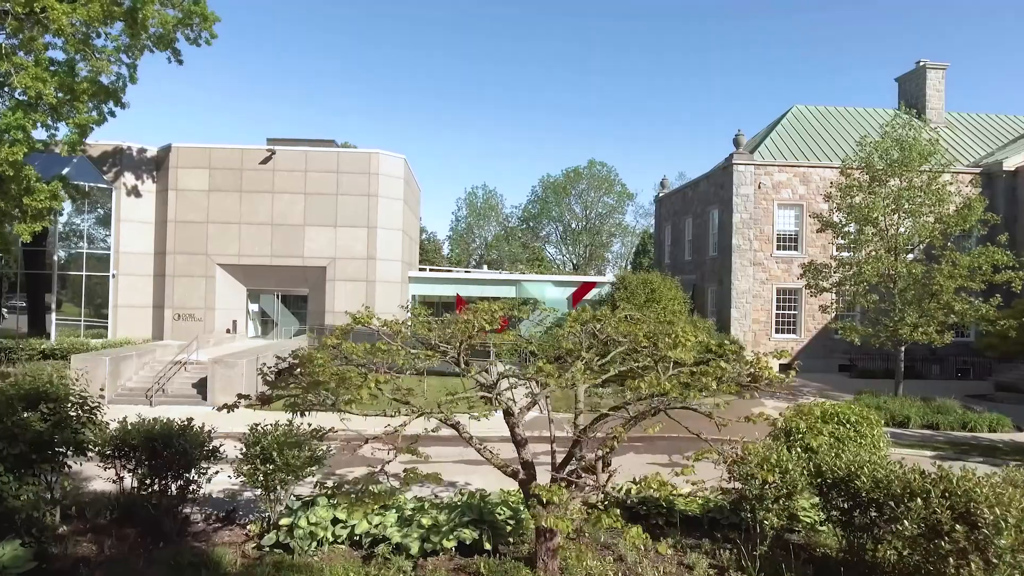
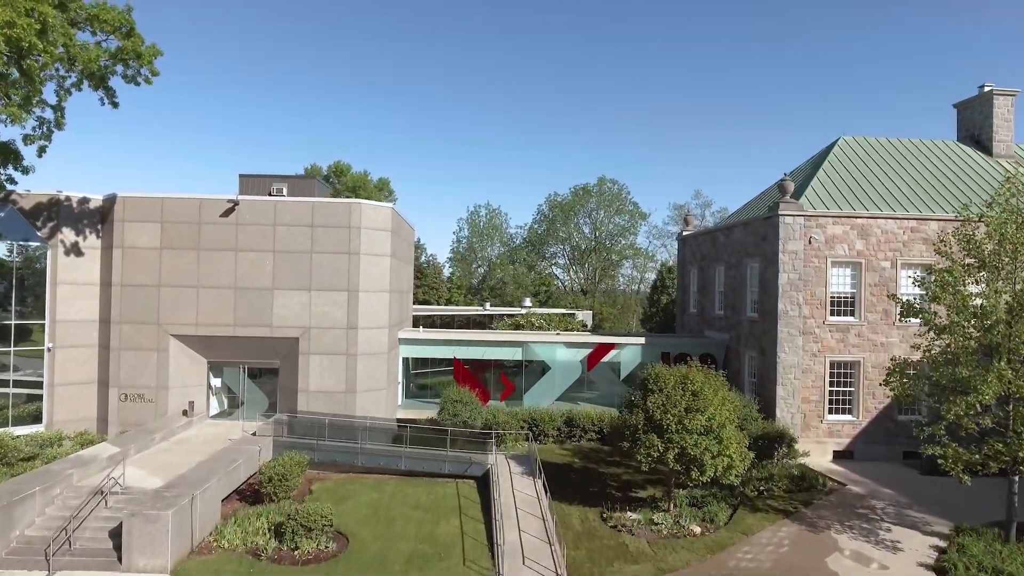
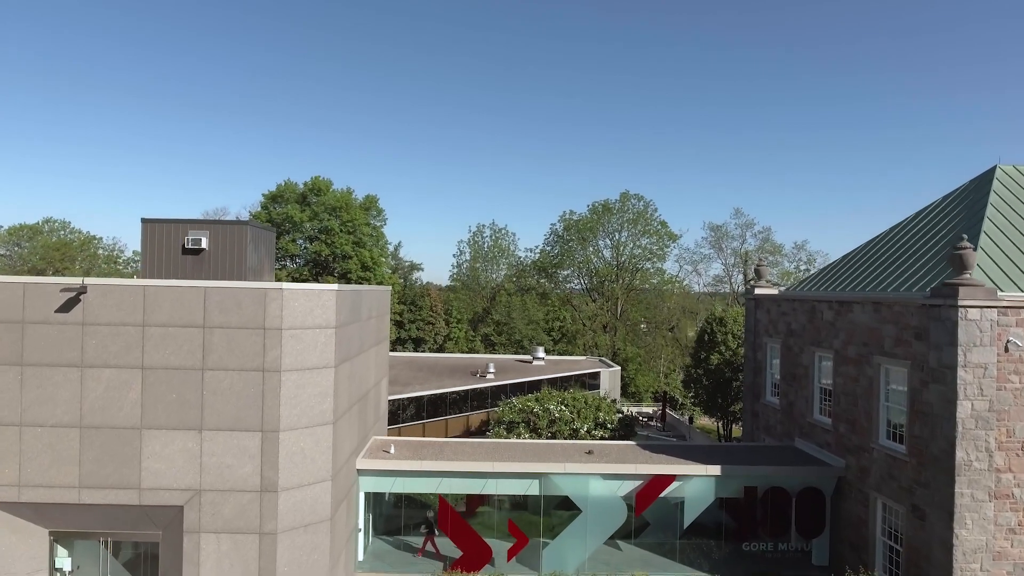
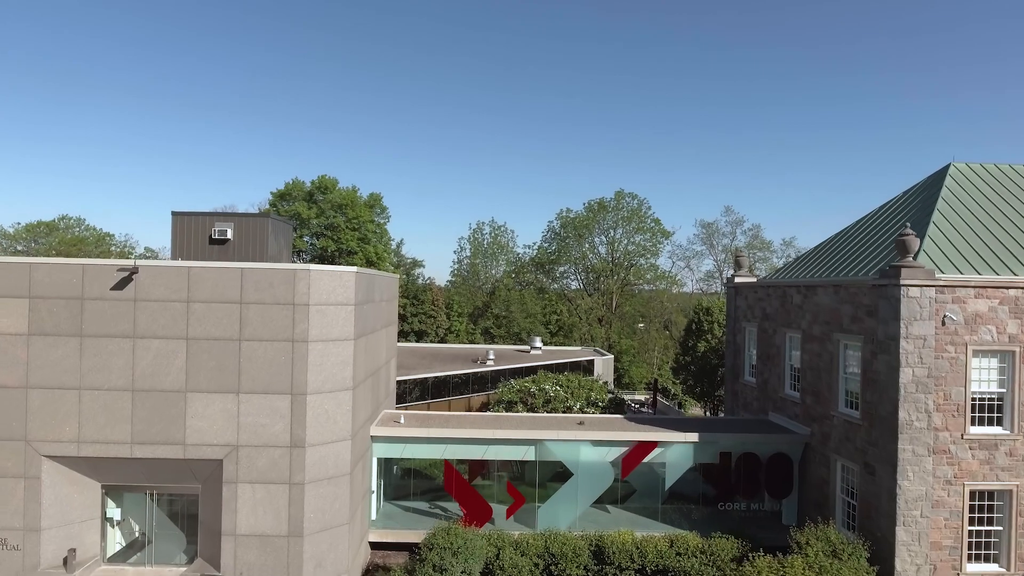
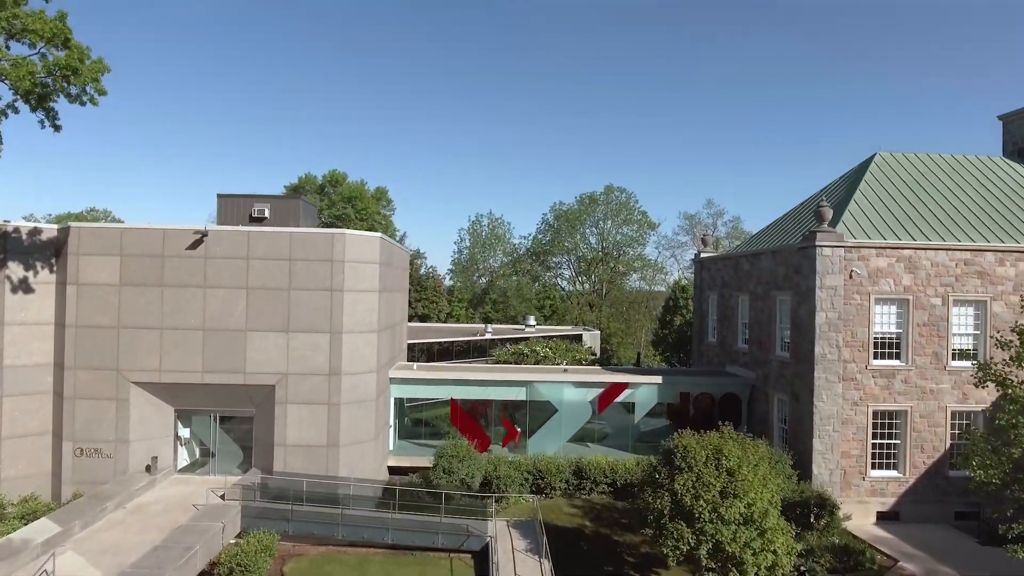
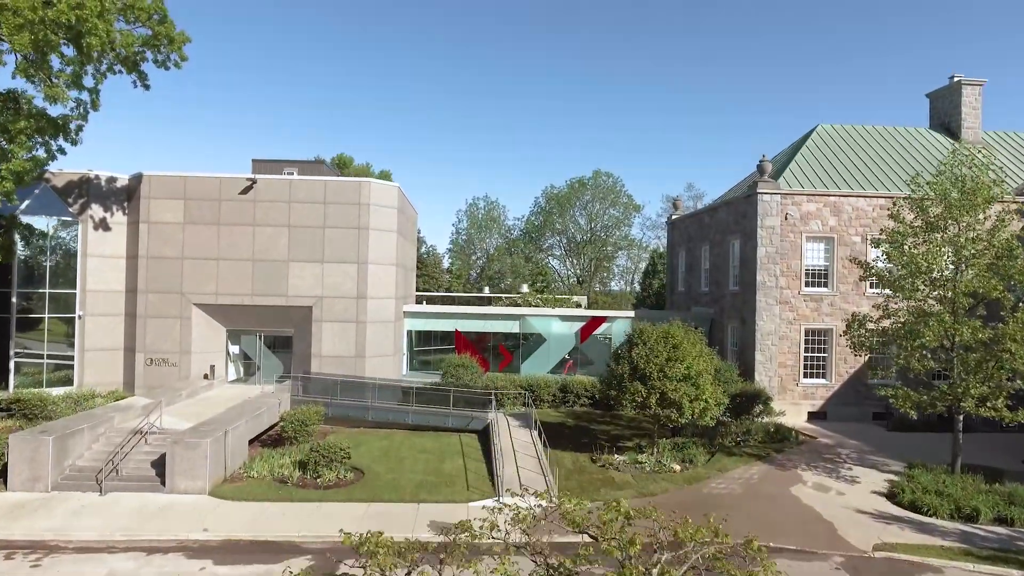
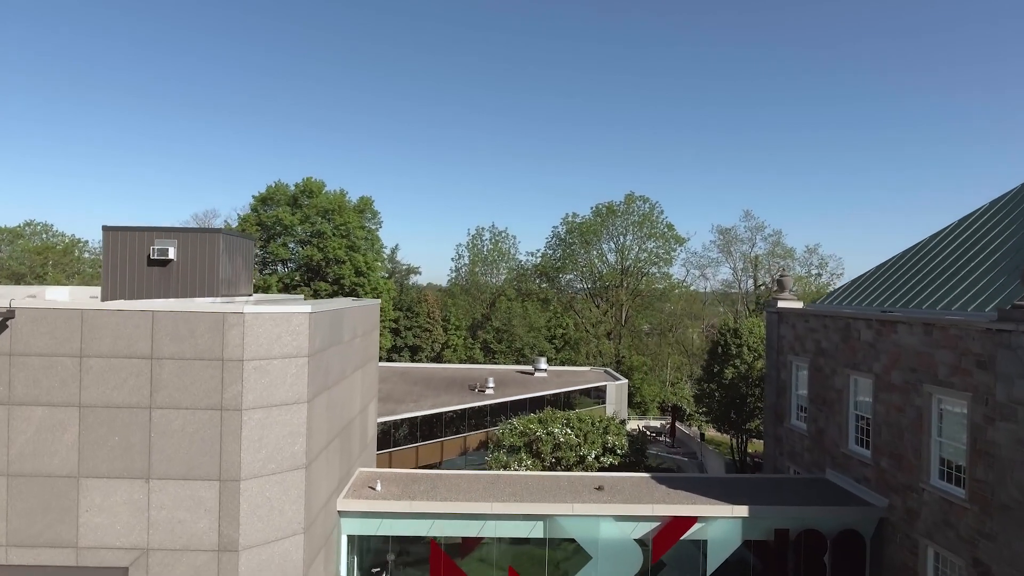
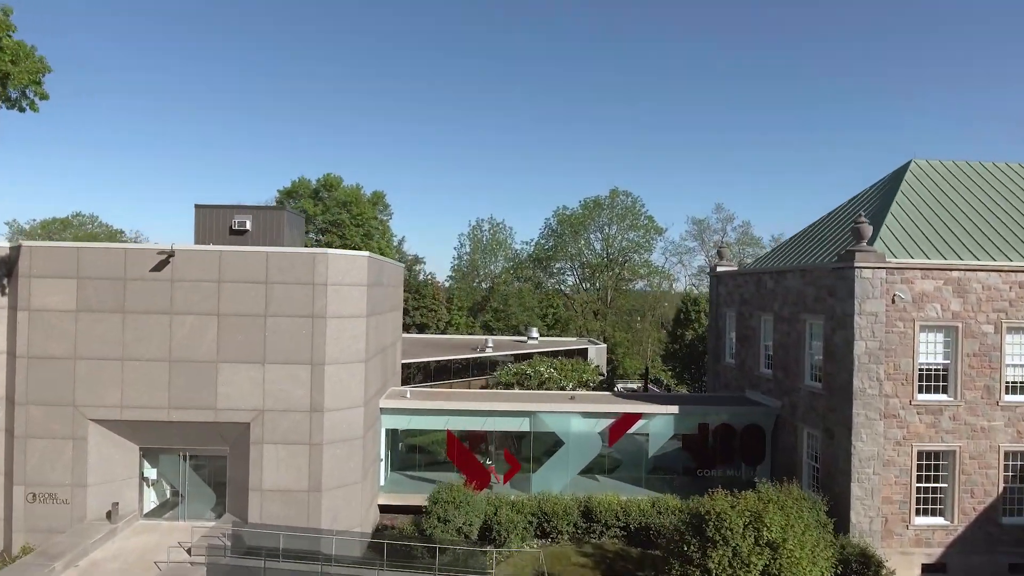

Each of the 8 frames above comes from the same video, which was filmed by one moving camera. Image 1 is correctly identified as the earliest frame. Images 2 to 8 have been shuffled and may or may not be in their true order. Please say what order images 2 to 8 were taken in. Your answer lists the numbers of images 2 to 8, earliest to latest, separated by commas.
6, 2, 5, 8, 4, 3, 7
